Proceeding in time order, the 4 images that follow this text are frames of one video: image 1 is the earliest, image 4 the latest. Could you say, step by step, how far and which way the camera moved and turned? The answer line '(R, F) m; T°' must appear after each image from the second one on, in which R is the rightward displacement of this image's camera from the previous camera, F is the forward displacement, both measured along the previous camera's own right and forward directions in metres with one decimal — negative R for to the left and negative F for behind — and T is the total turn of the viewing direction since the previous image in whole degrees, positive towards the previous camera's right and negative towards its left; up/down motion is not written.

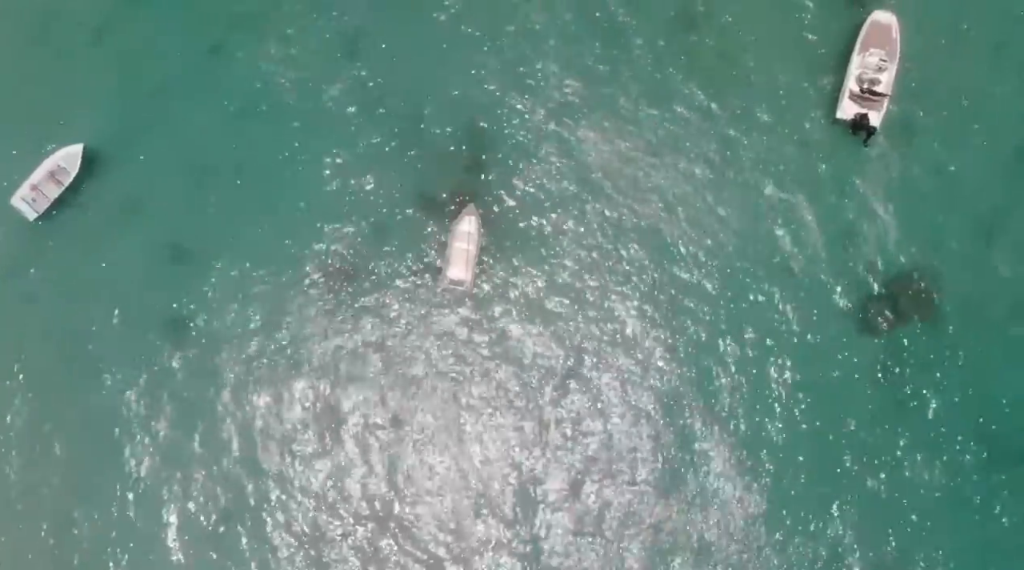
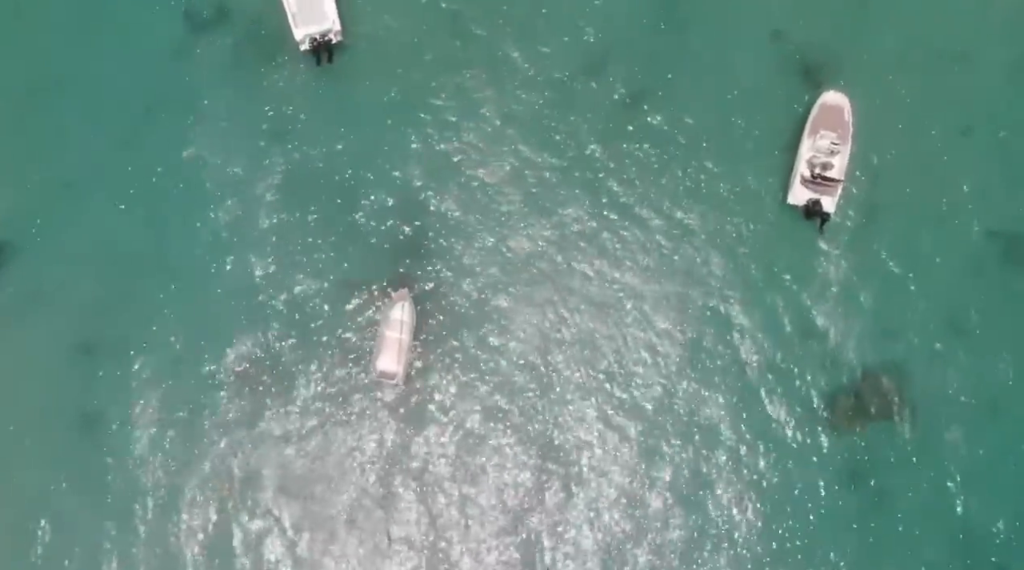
(+0.4, +2.4) m; +3°
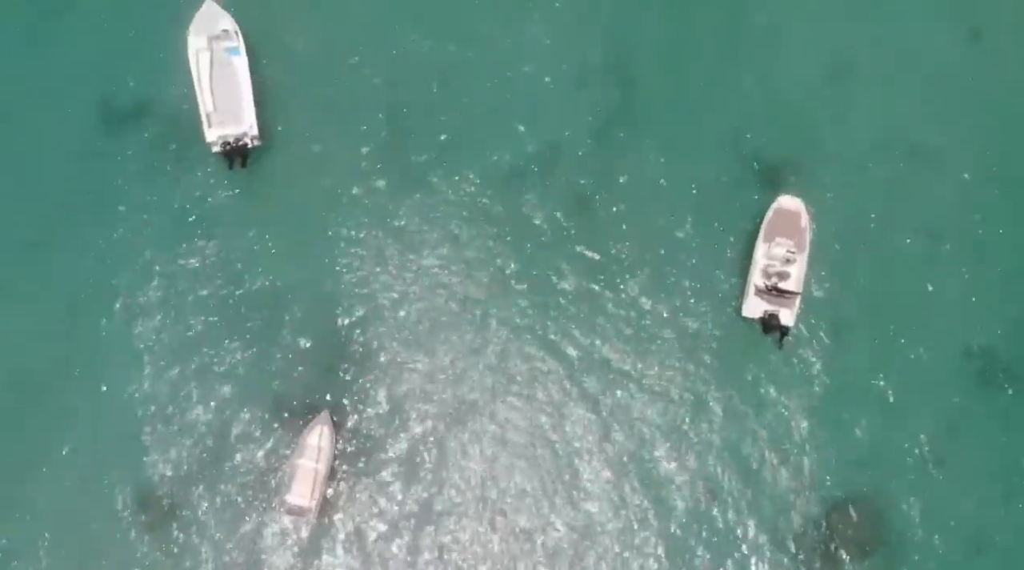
(+0.4, +3.3) m; +3°
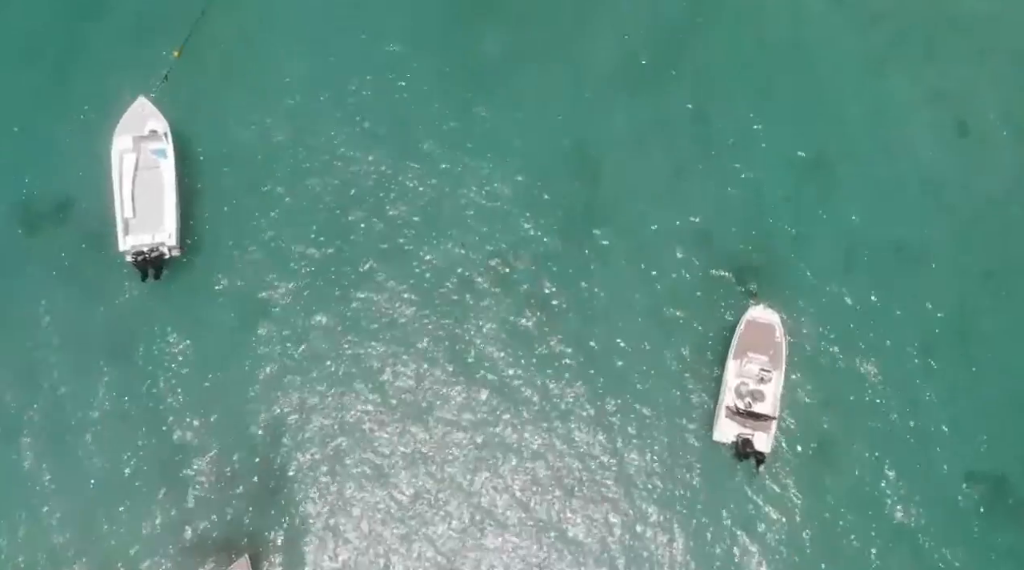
(+0.8, +3.3) m; +1°
